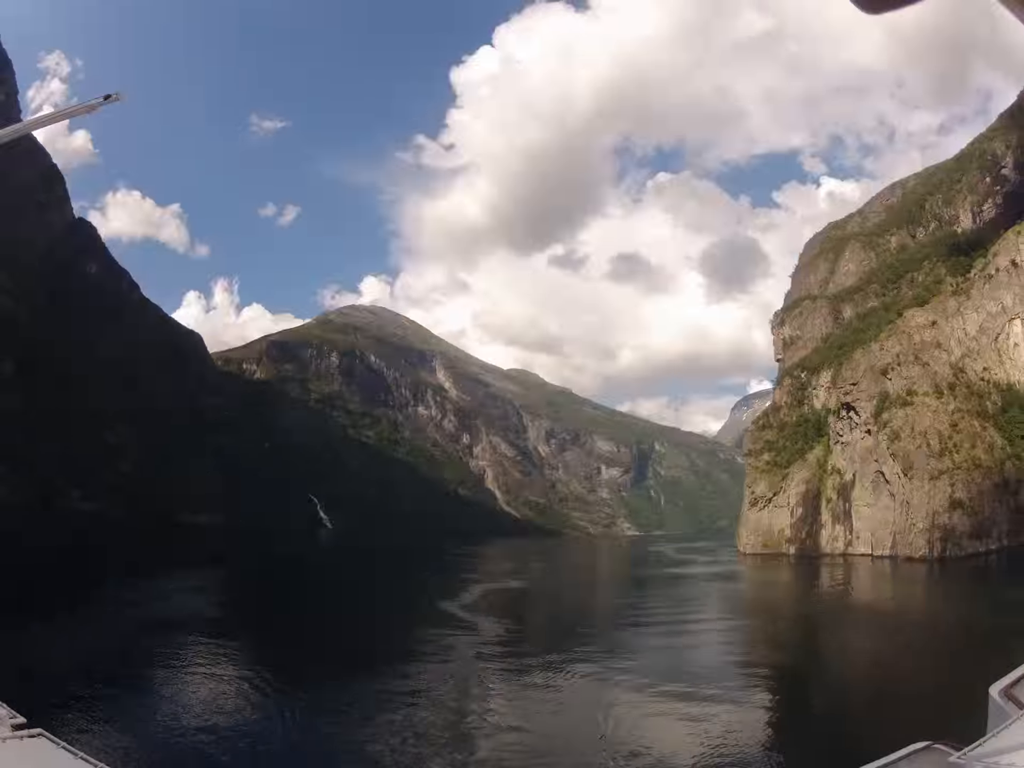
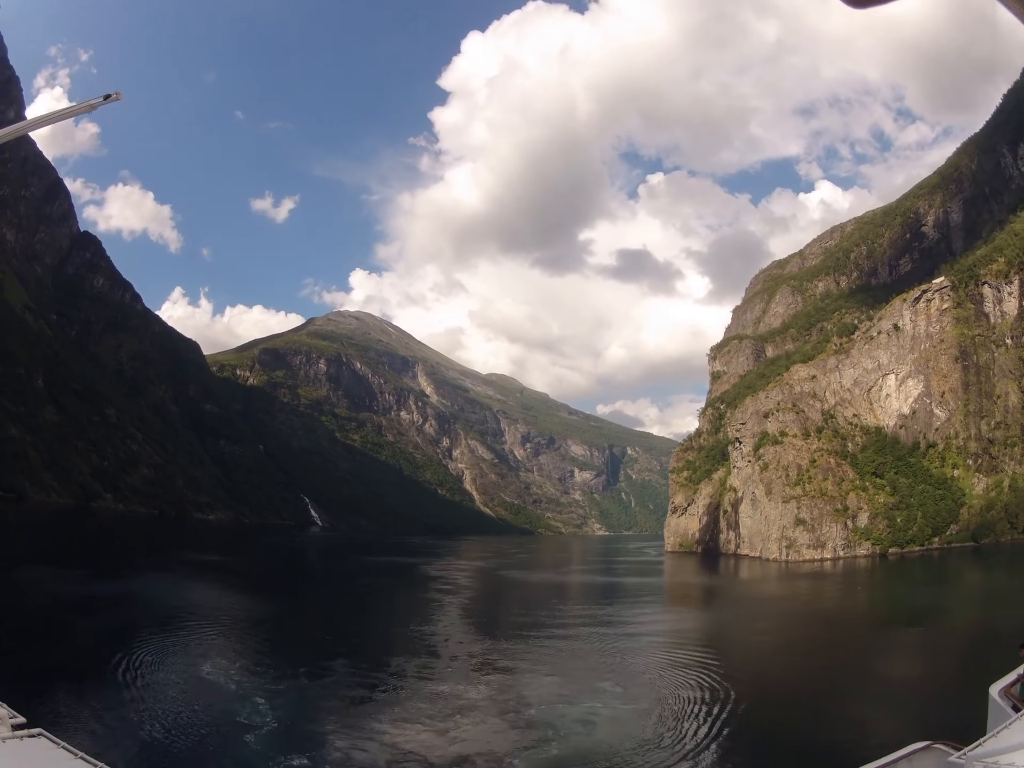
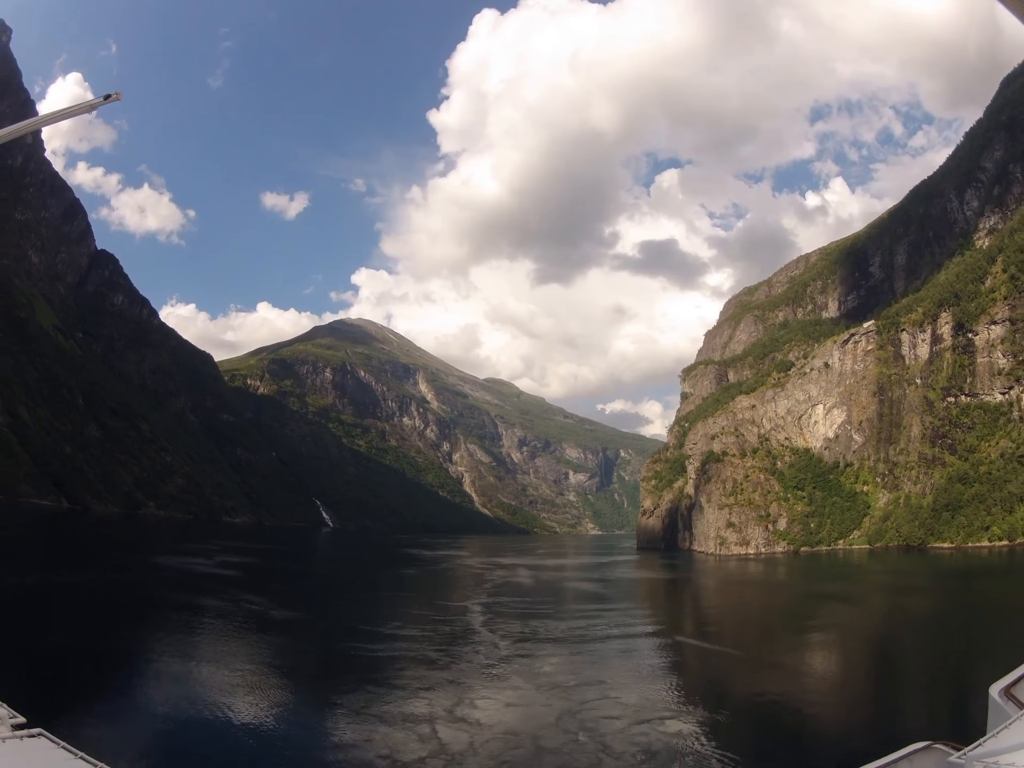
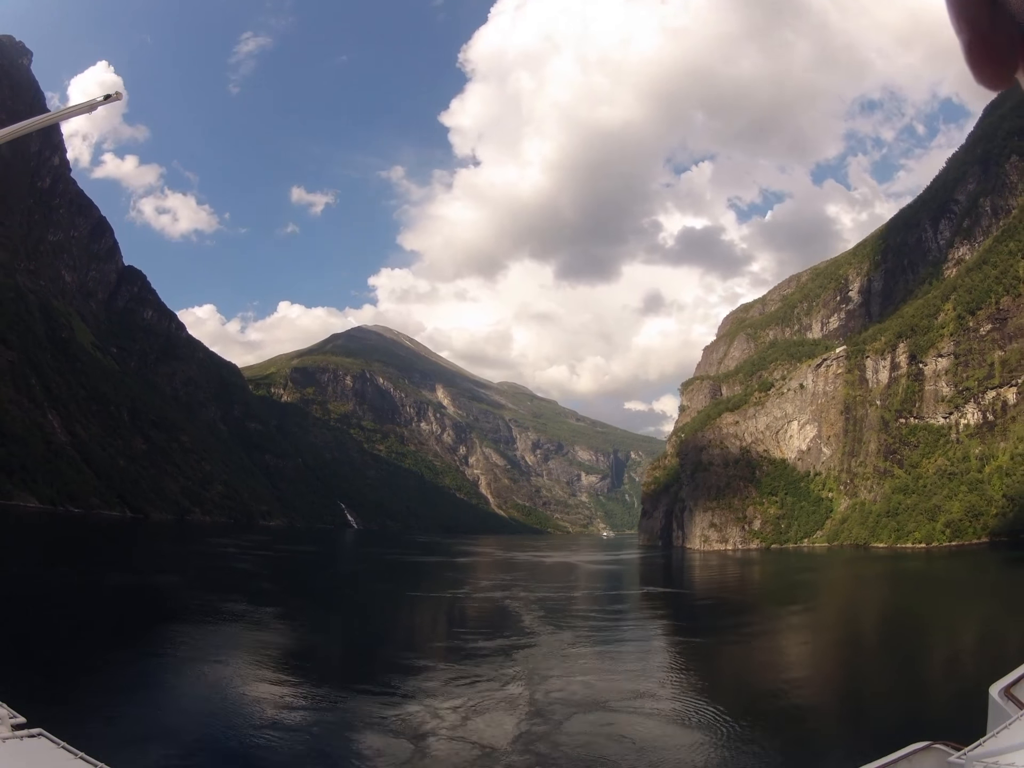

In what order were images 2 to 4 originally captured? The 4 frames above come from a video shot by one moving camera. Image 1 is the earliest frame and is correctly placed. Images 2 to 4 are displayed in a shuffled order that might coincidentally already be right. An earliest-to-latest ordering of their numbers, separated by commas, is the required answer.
2, 3, 4
